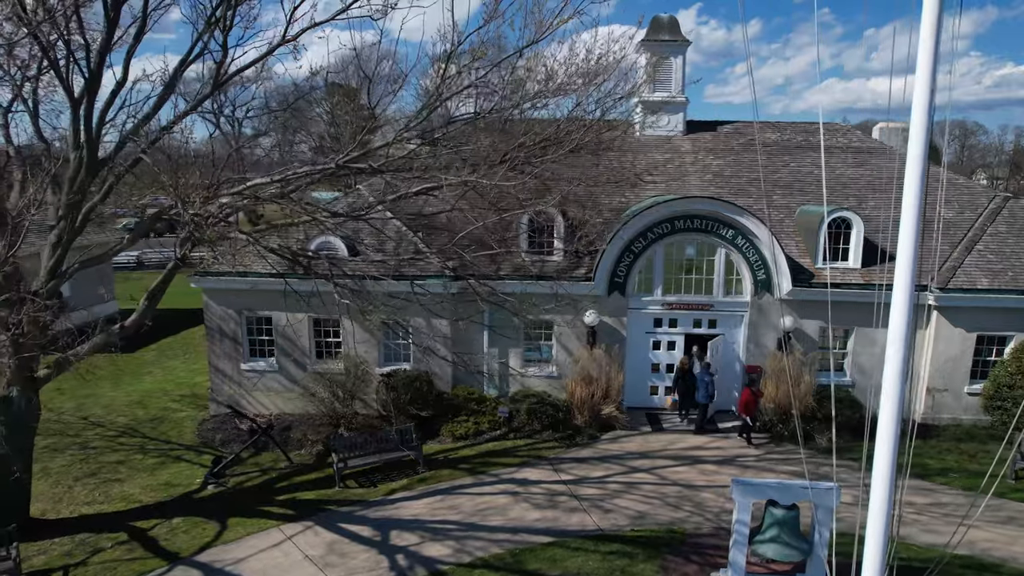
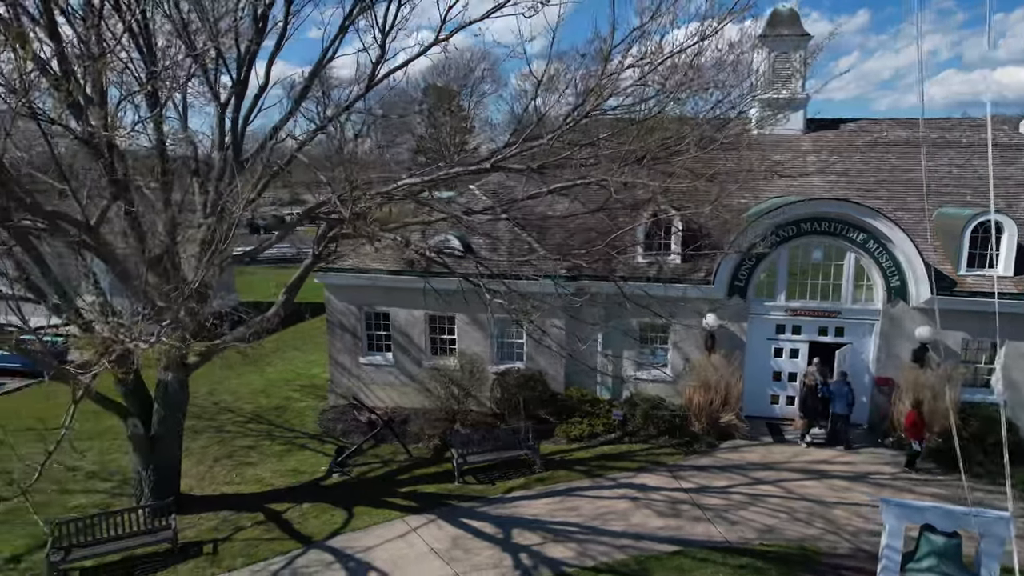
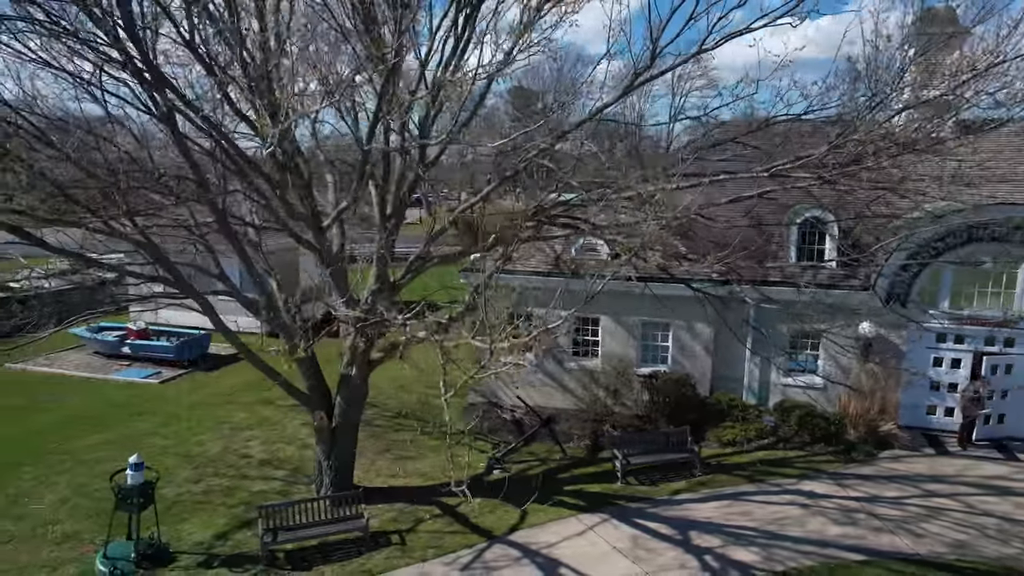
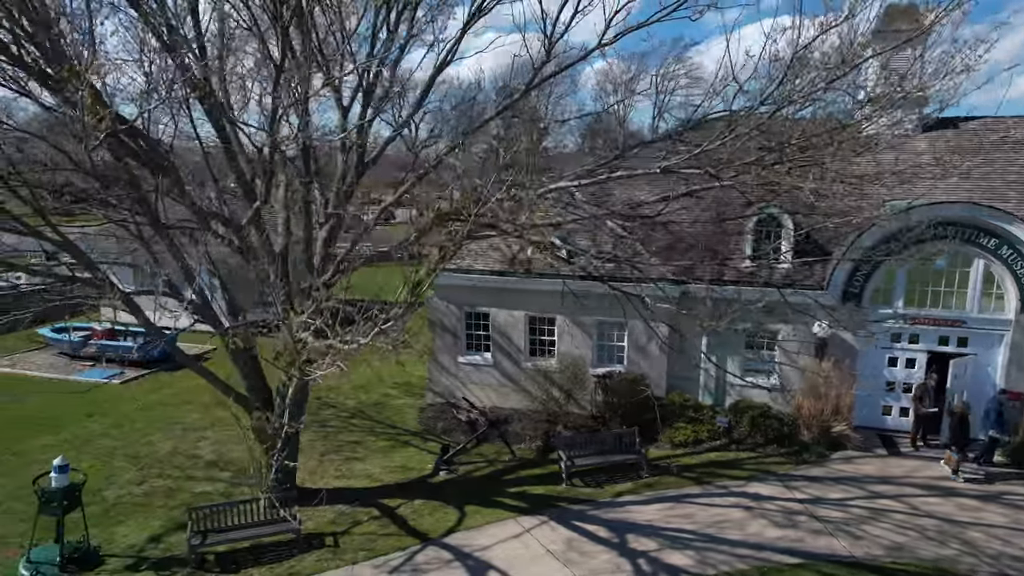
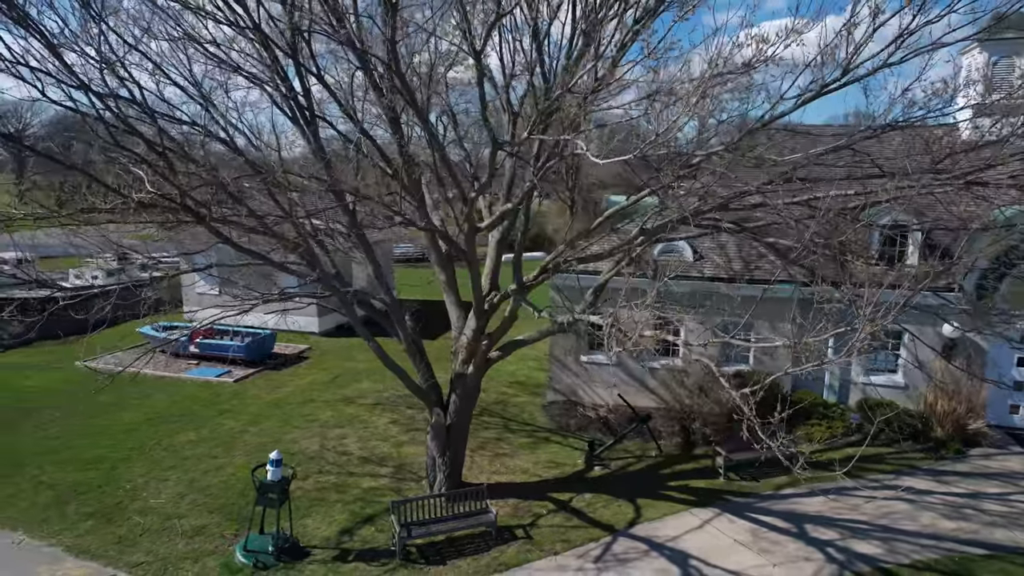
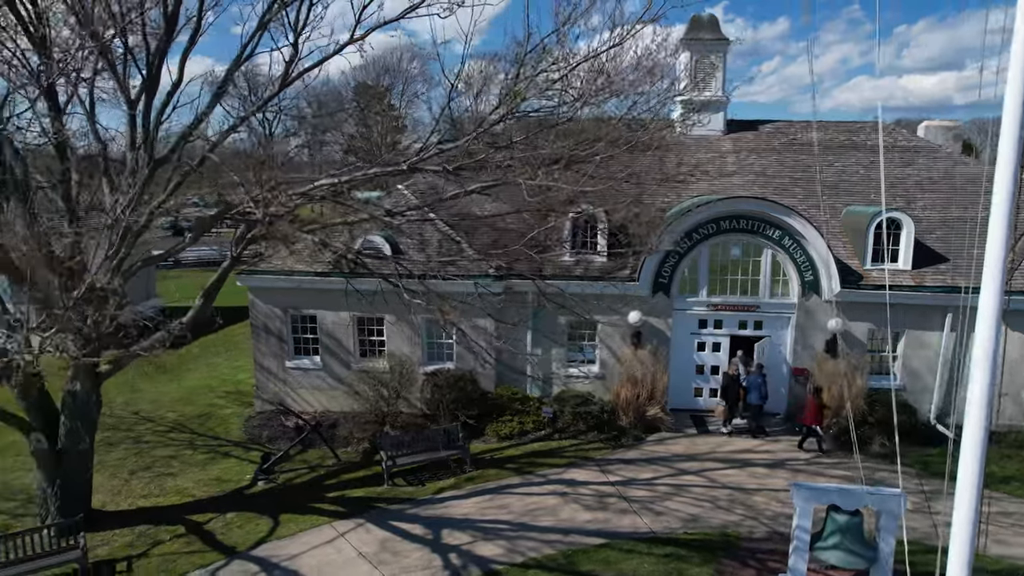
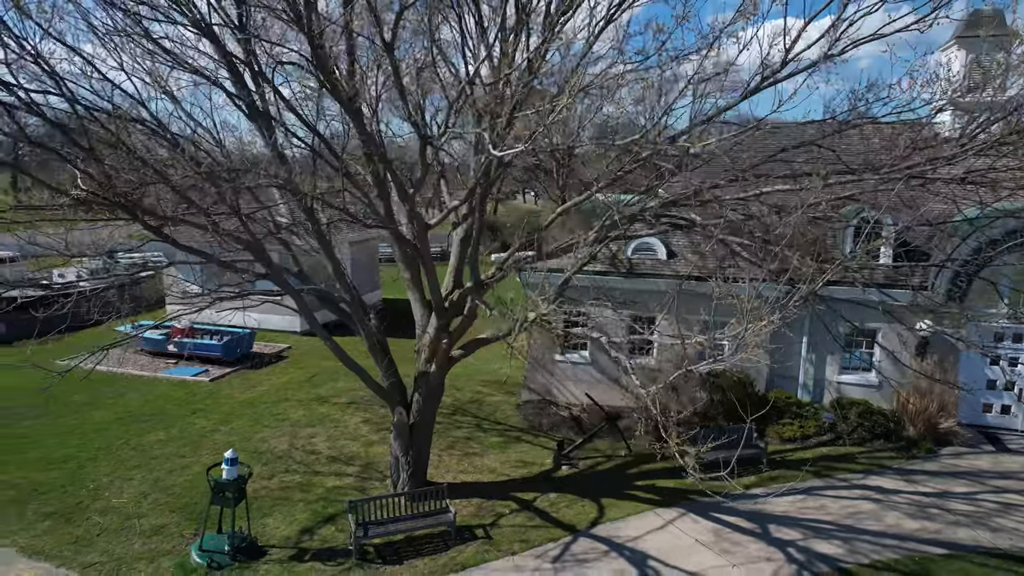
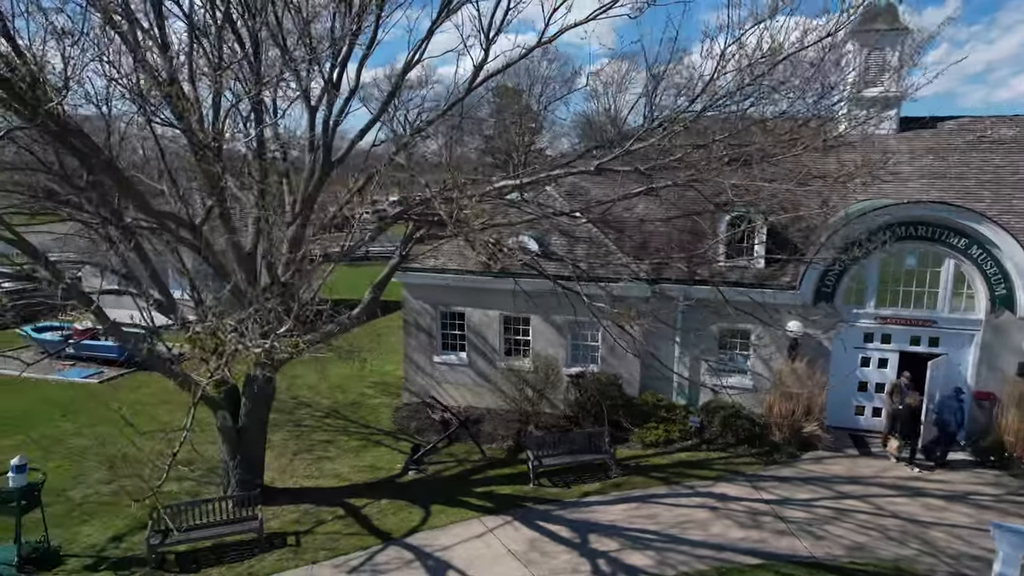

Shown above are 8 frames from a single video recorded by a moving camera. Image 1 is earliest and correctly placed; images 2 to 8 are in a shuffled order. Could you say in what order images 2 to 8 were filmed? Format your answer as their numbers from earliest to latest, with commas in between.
6, 2, 8, 4, 3, 7, 5
